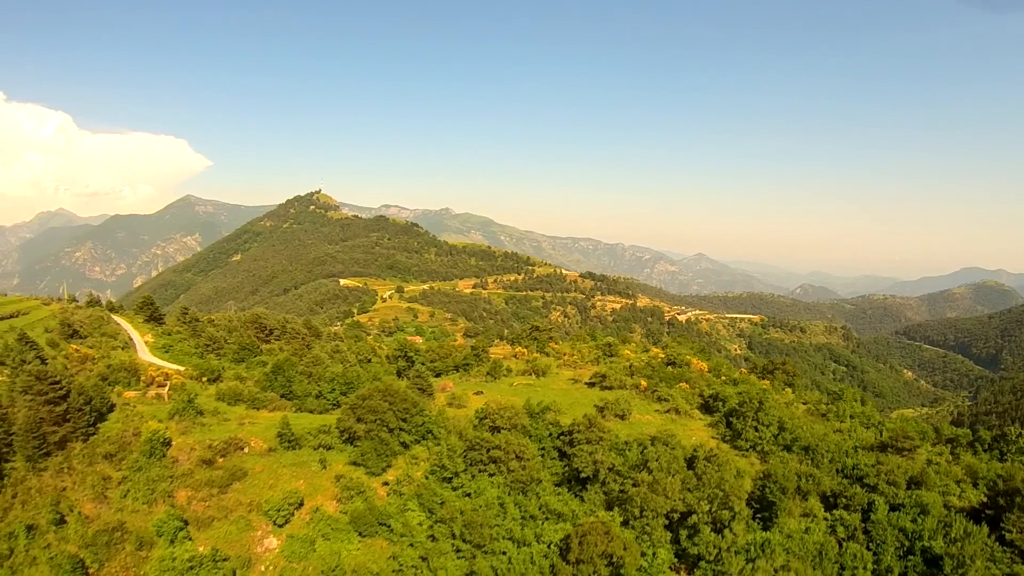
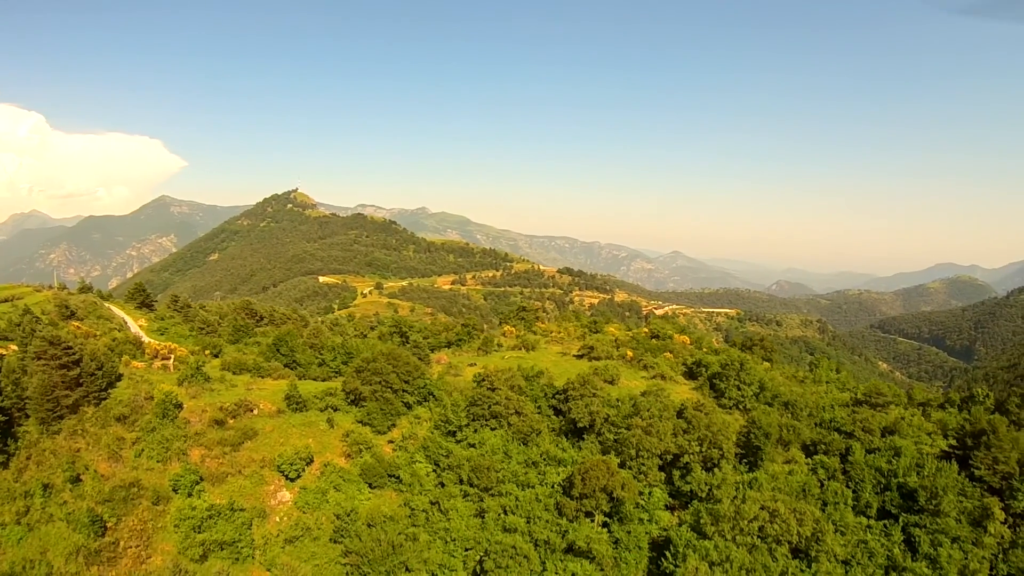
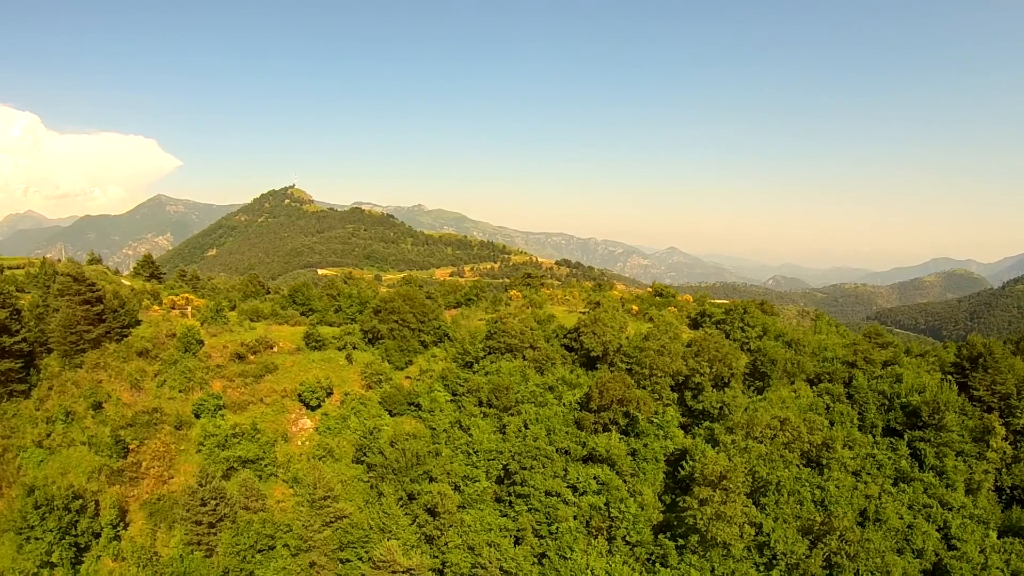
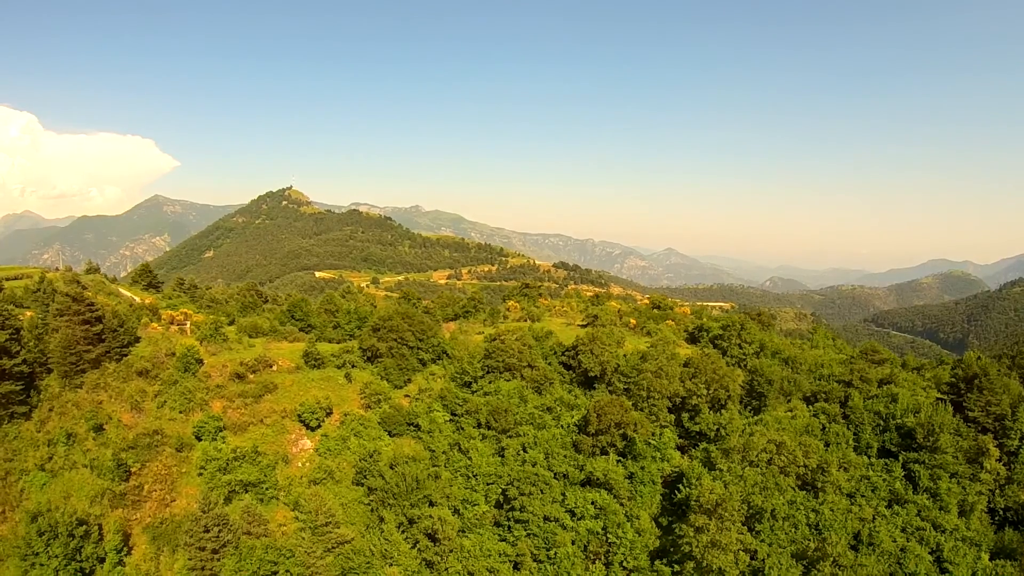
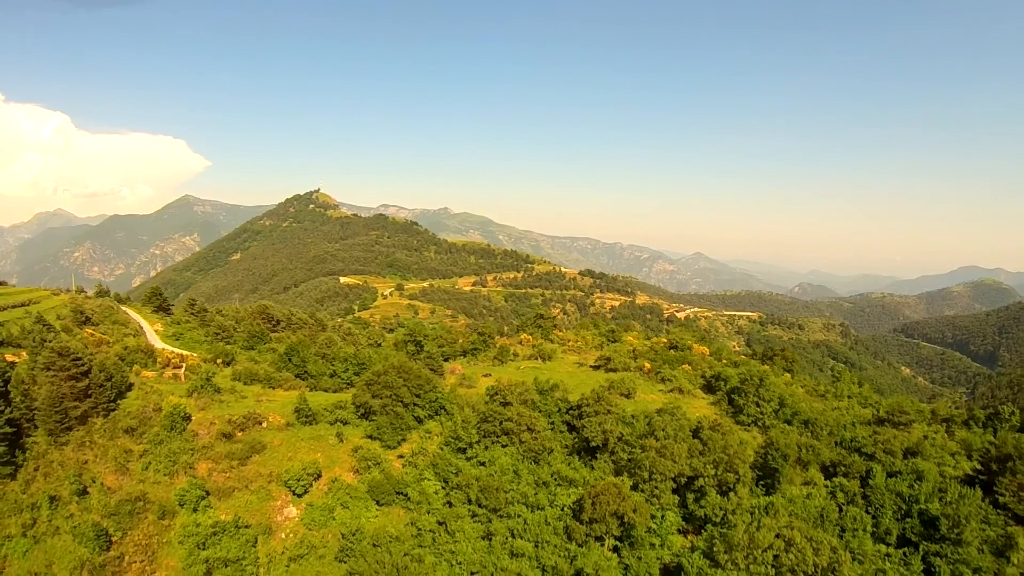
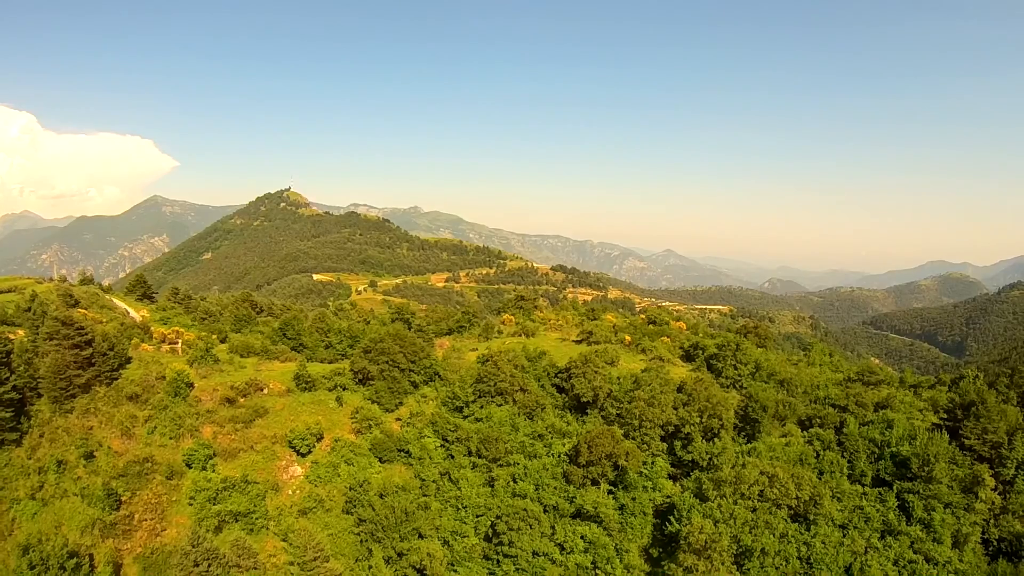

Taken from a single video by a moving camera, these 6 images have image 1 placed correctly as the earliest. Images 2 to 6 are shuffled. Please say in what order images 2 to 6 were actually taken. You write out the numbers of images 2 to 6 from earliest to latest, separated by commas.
5, 2, 6, 4, 3
